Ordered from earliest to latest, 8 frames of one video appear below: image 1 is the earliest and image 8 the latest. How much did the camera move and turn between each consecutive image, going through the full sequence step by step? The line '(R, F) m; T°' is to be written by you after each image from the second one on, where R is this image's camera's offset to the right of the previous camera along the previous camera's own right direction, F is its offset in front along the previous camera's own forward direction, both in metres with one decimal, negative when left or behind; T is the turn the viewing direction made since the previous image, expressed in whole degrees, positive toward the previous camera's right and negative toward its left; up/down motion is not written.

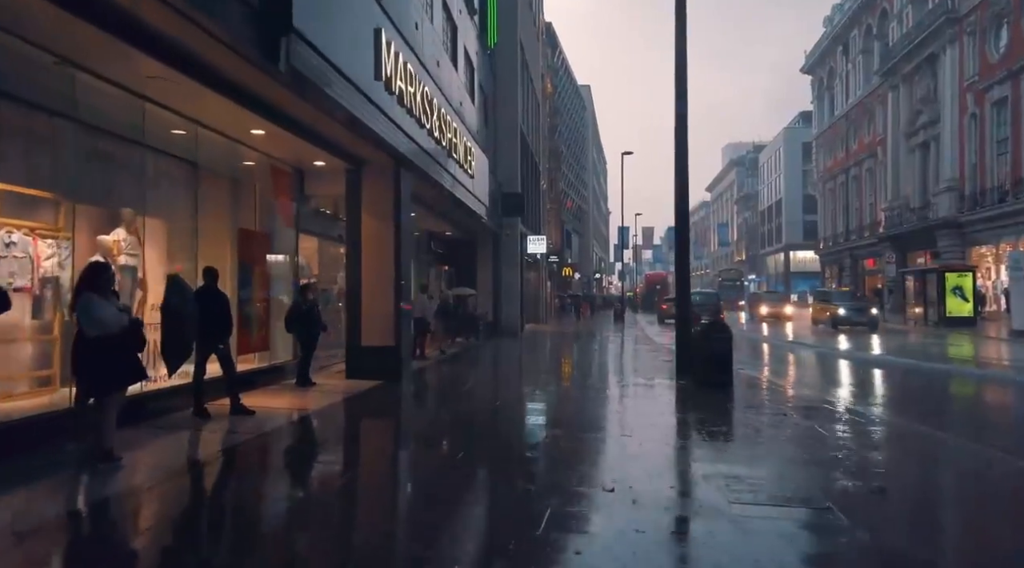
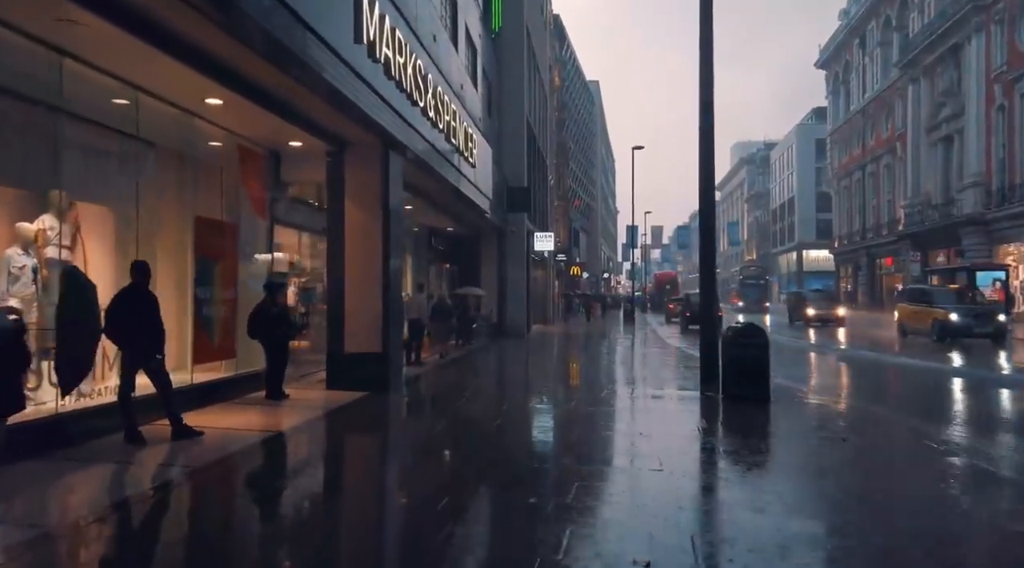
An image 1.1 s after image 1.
(+0.1, +1.8) m; -1°
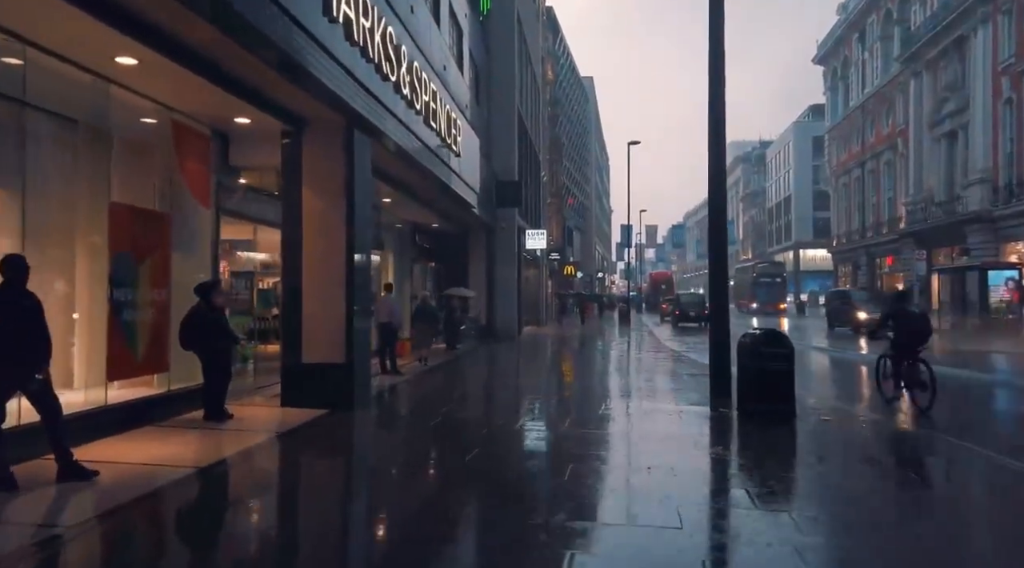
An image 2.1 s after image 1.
(+0.1, +1.7) m; 0°
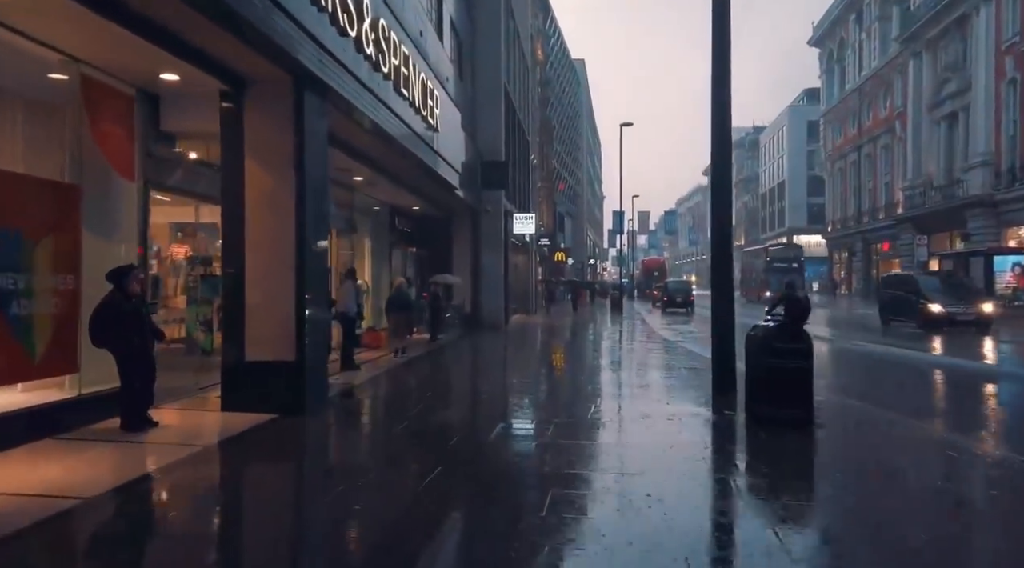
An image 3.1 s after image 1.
(+0.2, +1.5) m; +1°
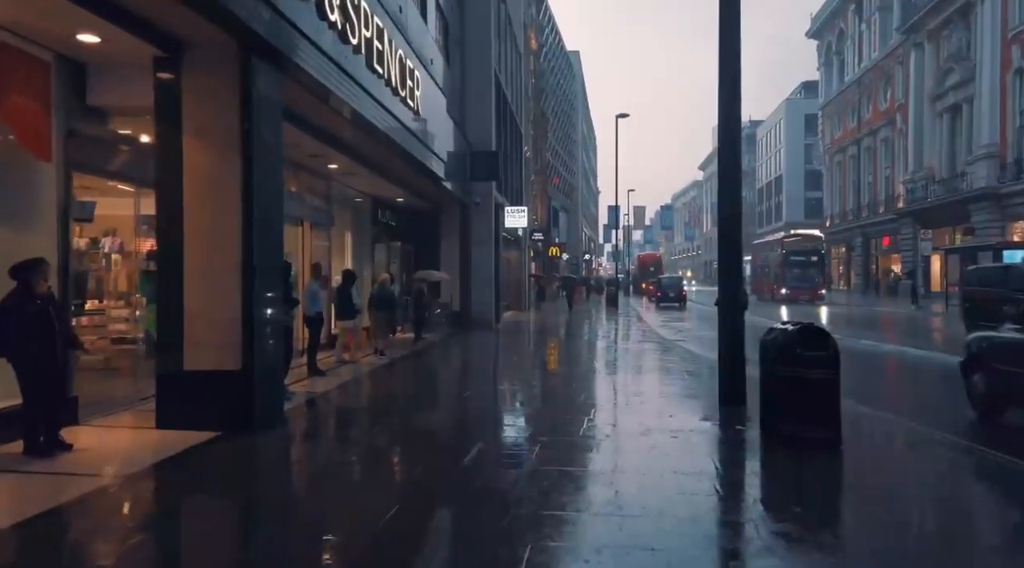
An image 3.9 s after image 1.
(+0.1, +1.3) m; 0°
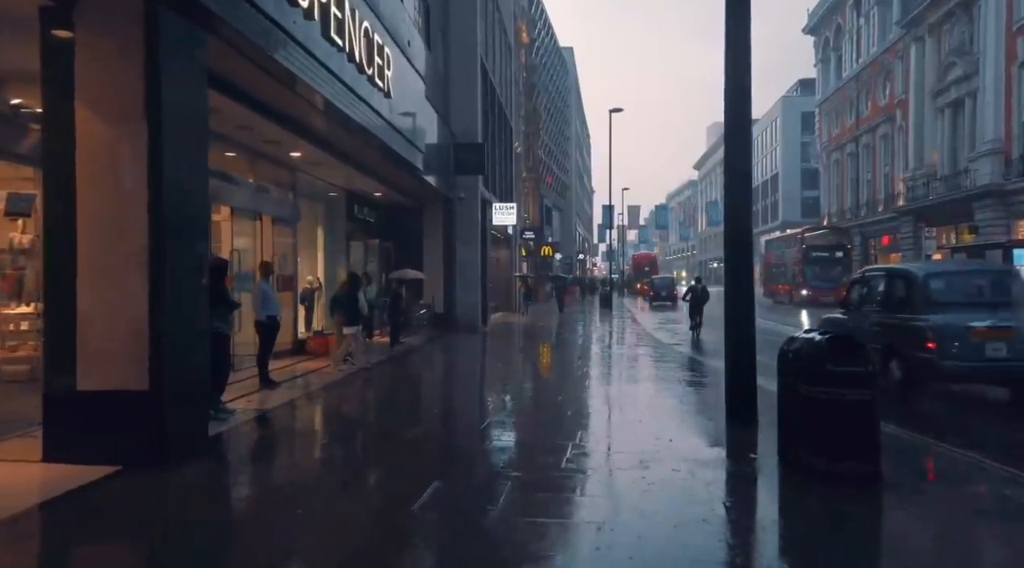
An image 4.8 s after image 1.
(+0.2, +1.5) m; 0°
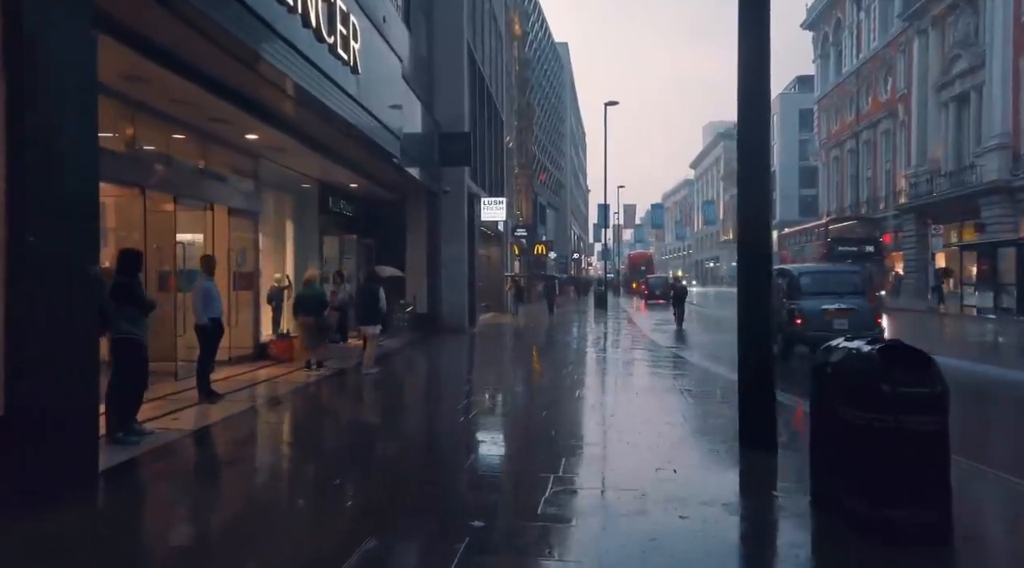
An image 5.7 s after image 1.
(+0.2, +1.5) m; 0°
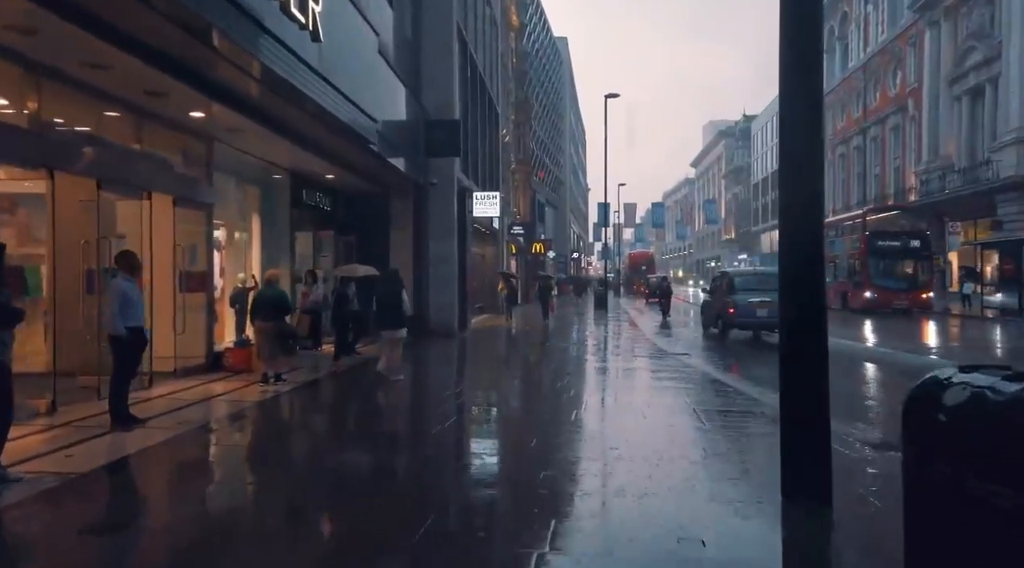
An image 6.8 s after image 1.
(+0.2, +1.8) m; 0°
